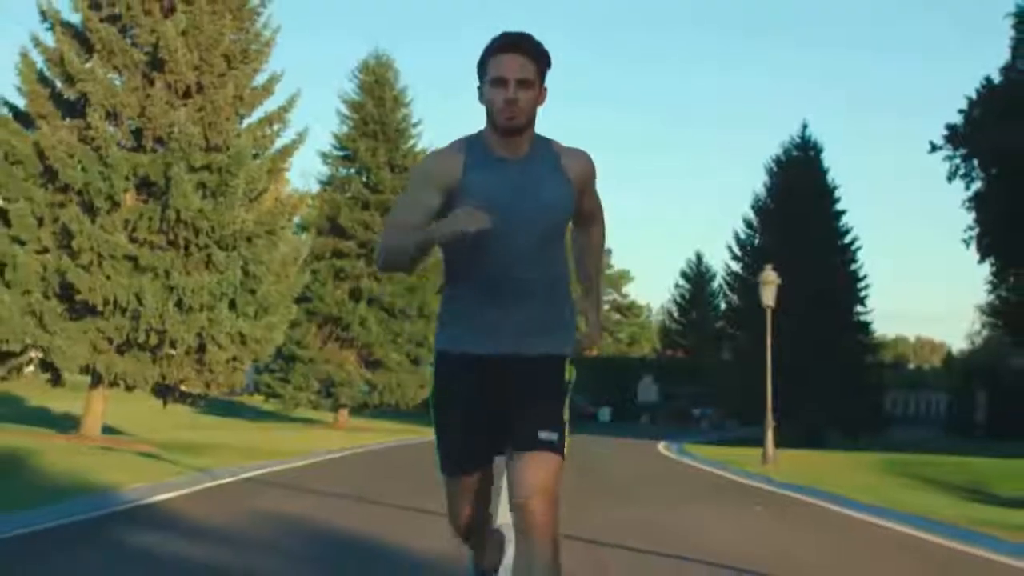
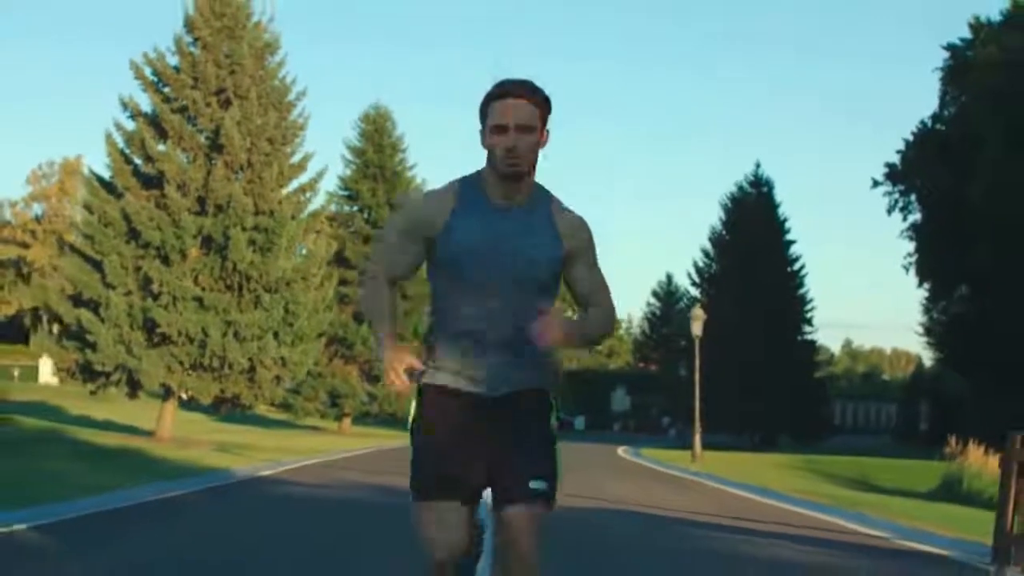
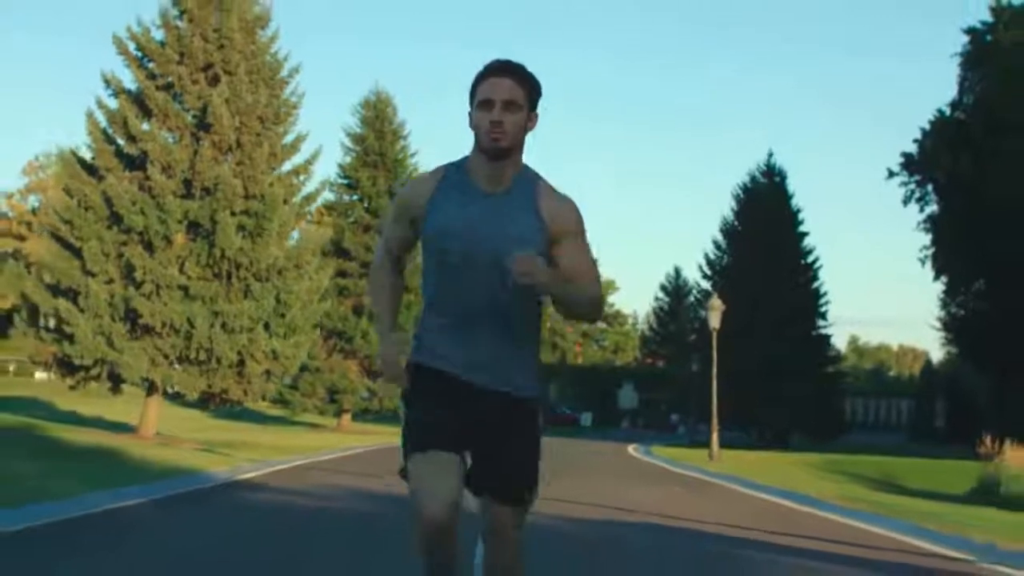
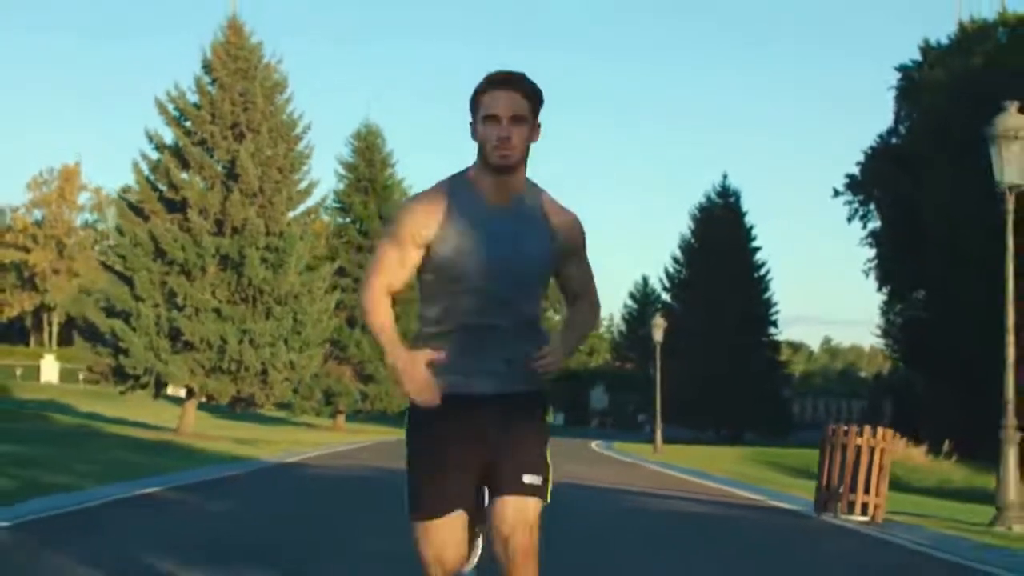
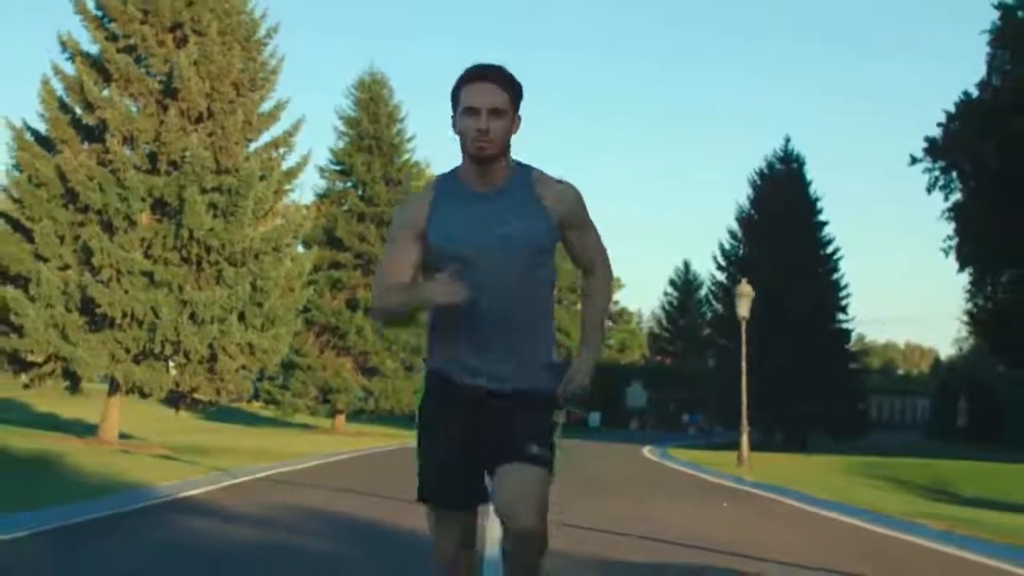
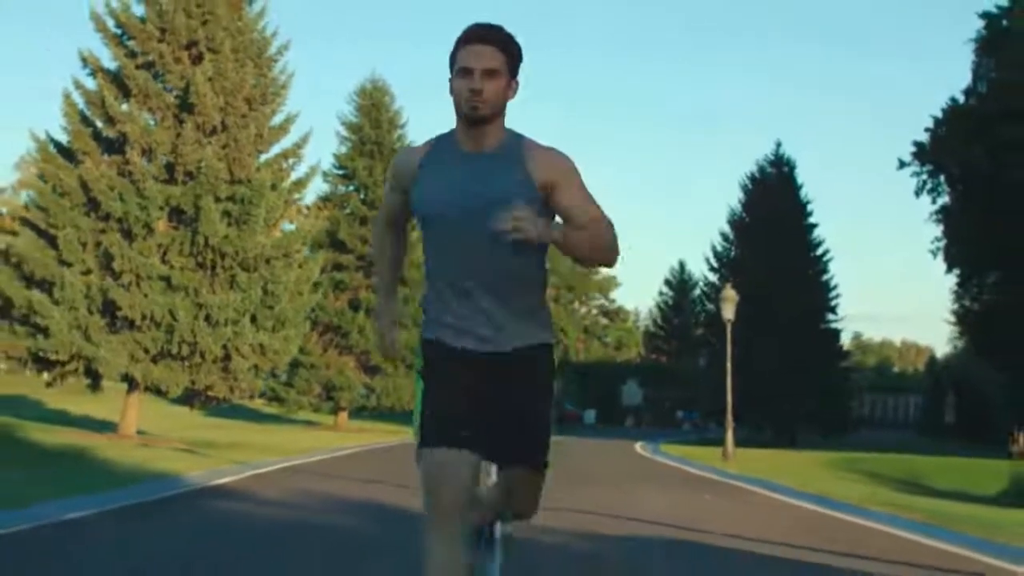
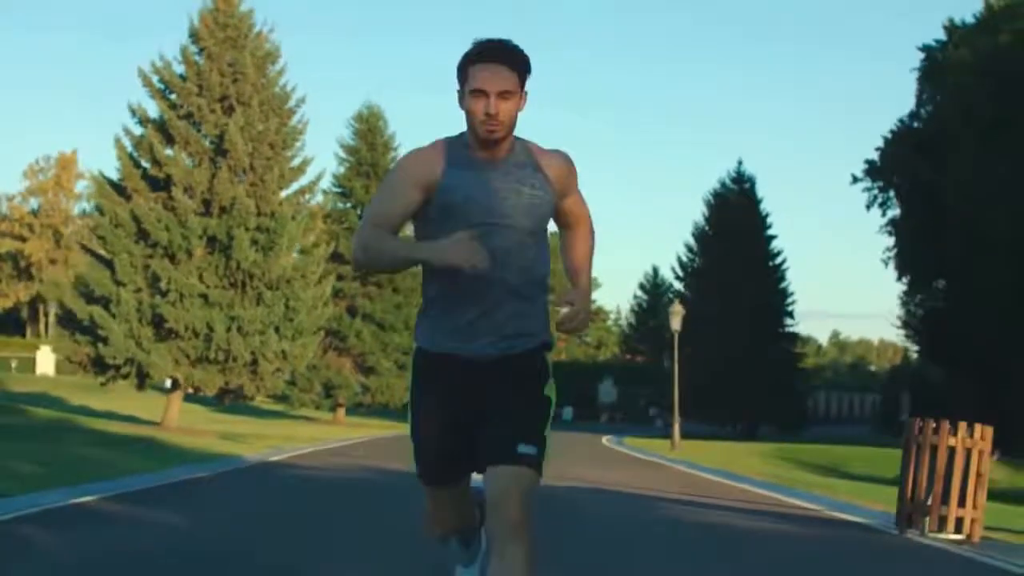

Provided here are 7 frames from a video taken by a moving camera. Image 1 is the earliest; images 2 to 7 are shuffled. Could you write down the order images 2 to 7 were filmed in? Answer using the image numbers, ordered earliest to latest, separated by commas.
5, 6, 3, 2, 7, 4
